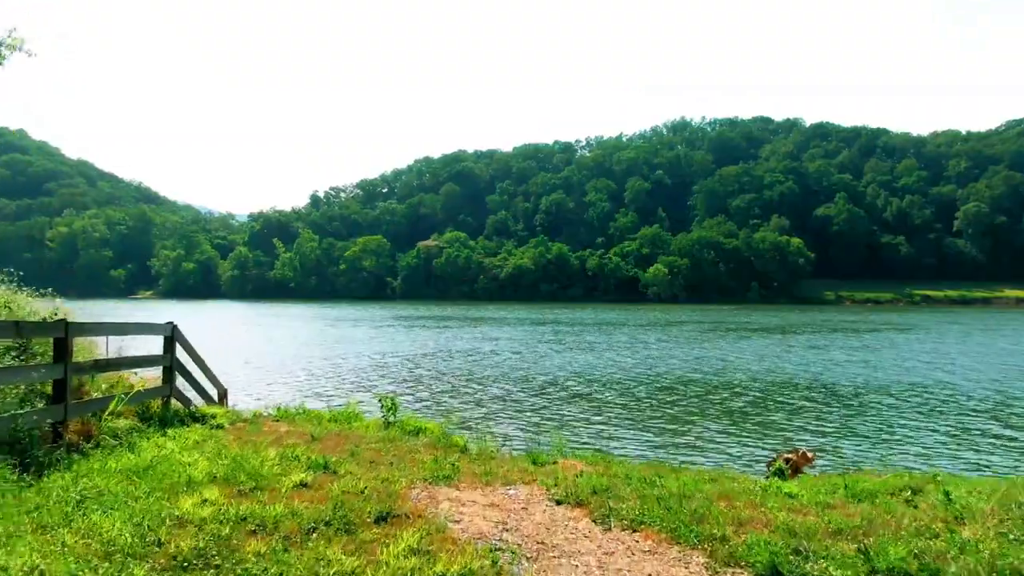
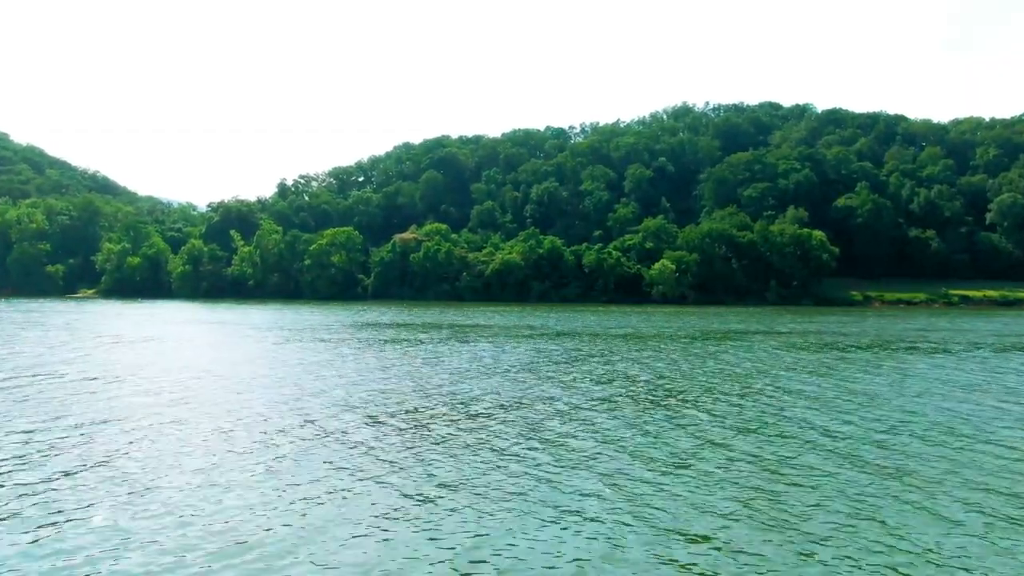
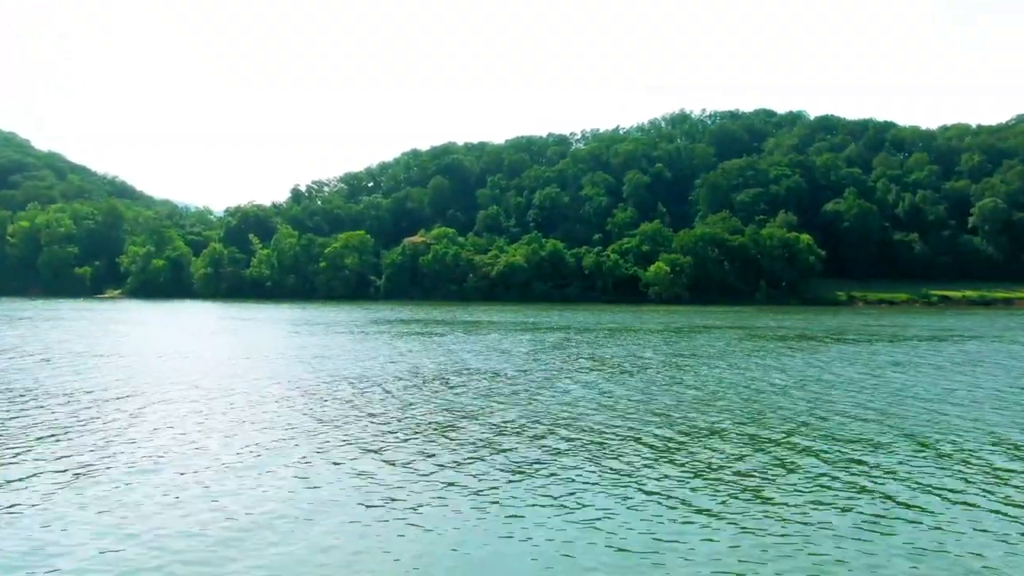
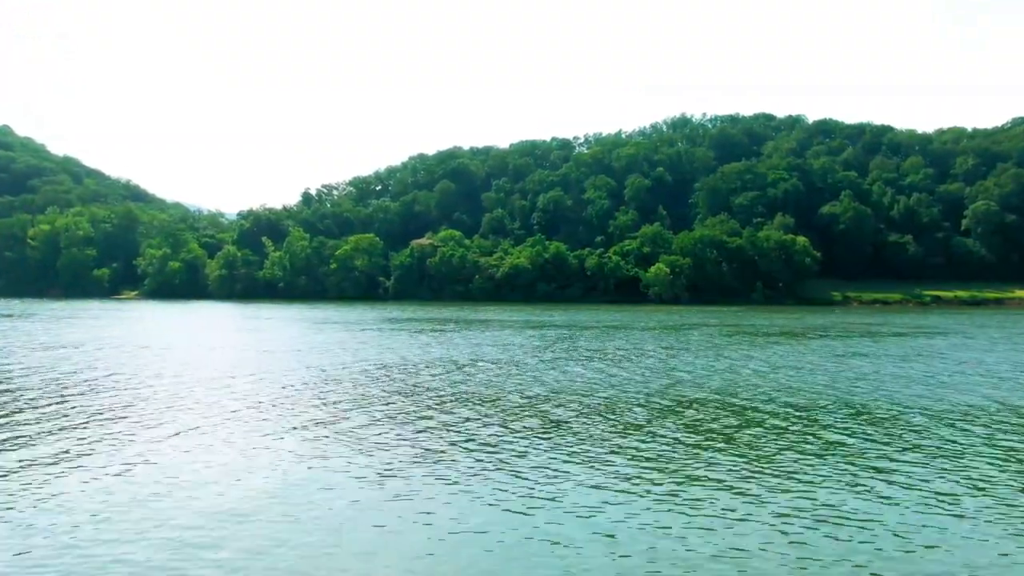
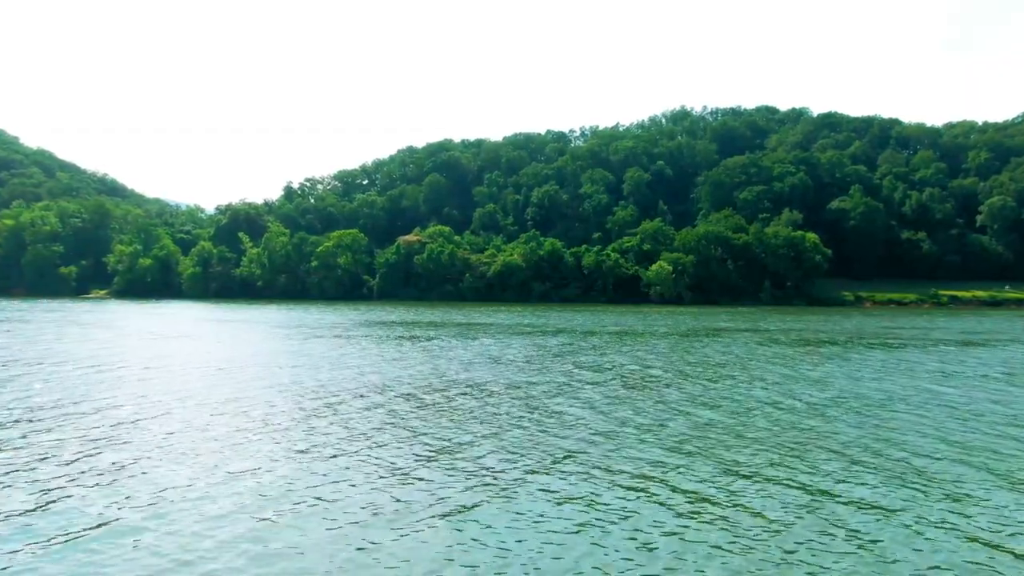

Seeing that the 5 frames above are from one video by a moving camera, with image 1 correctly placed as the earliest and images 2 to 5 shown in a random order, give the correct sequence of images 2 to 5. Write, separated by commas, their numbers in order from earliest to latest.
4, 3, 5, 2
